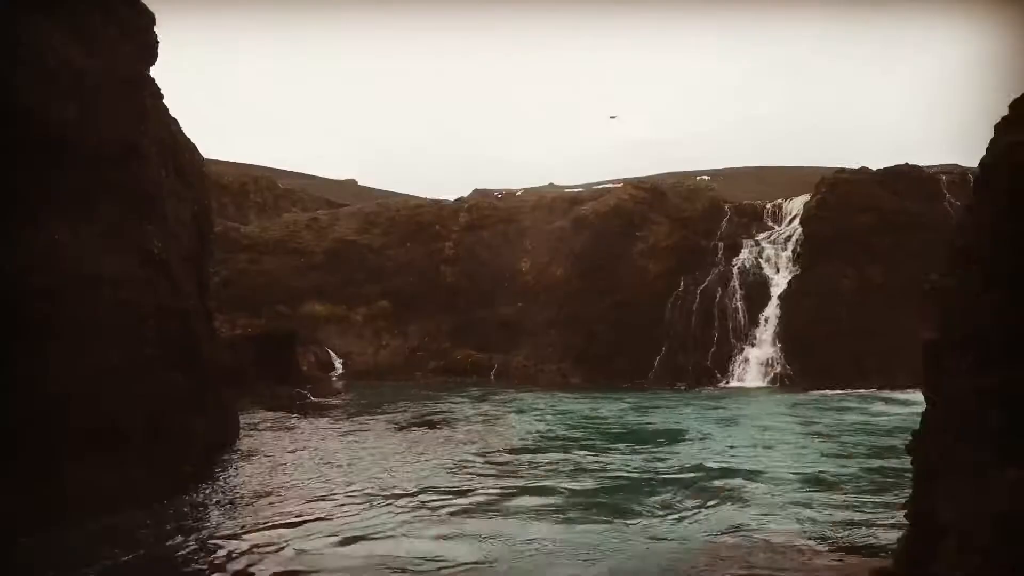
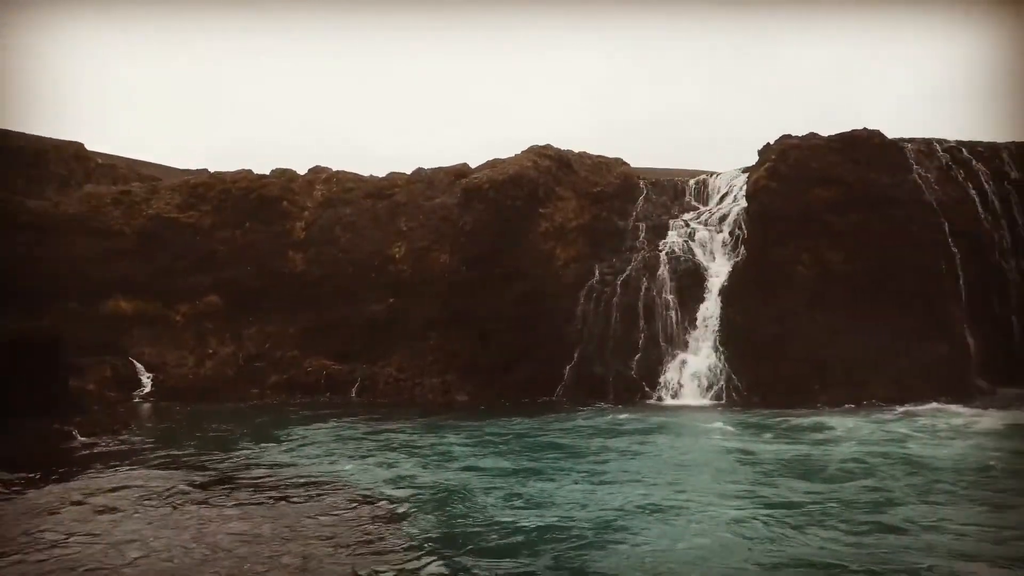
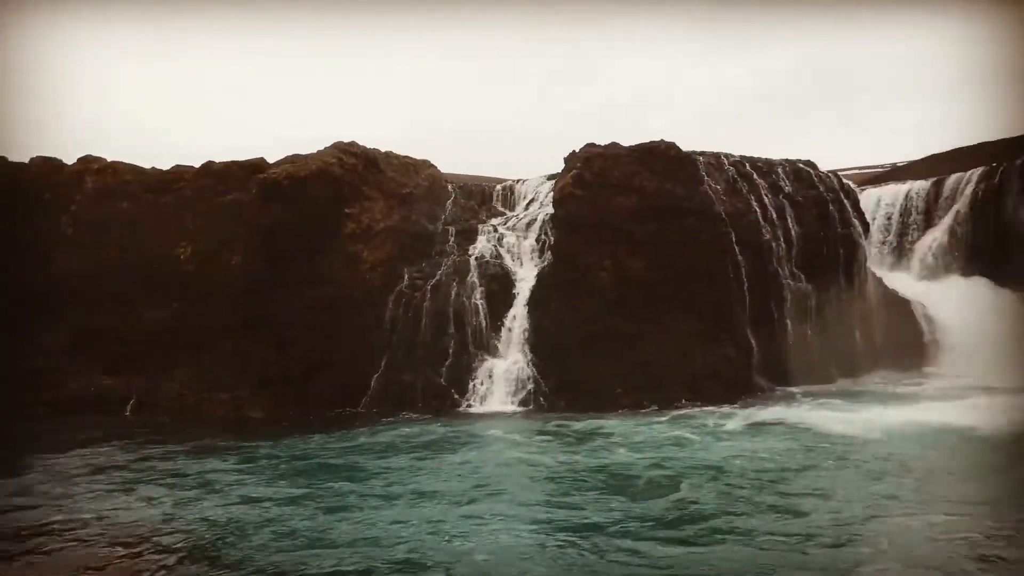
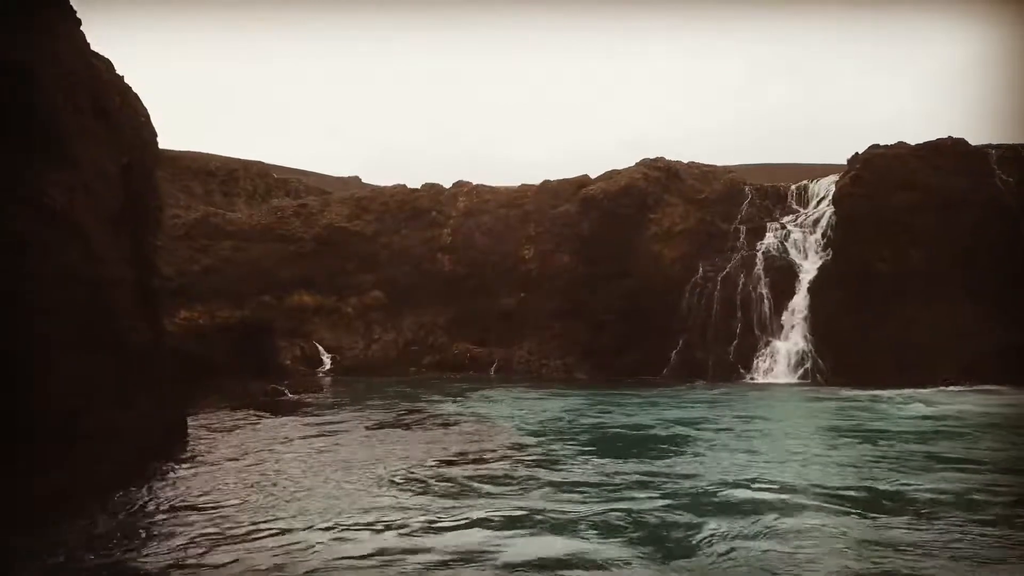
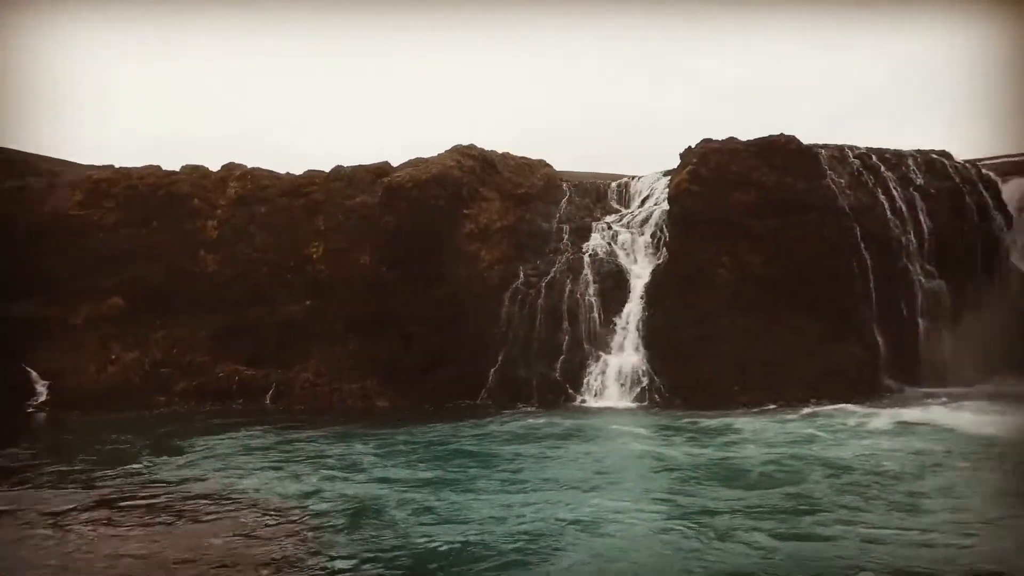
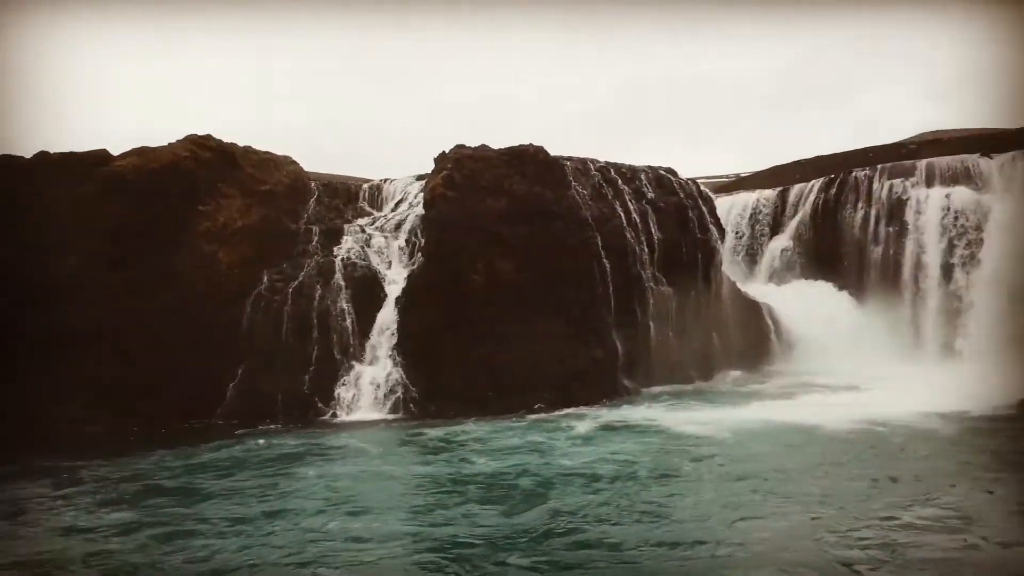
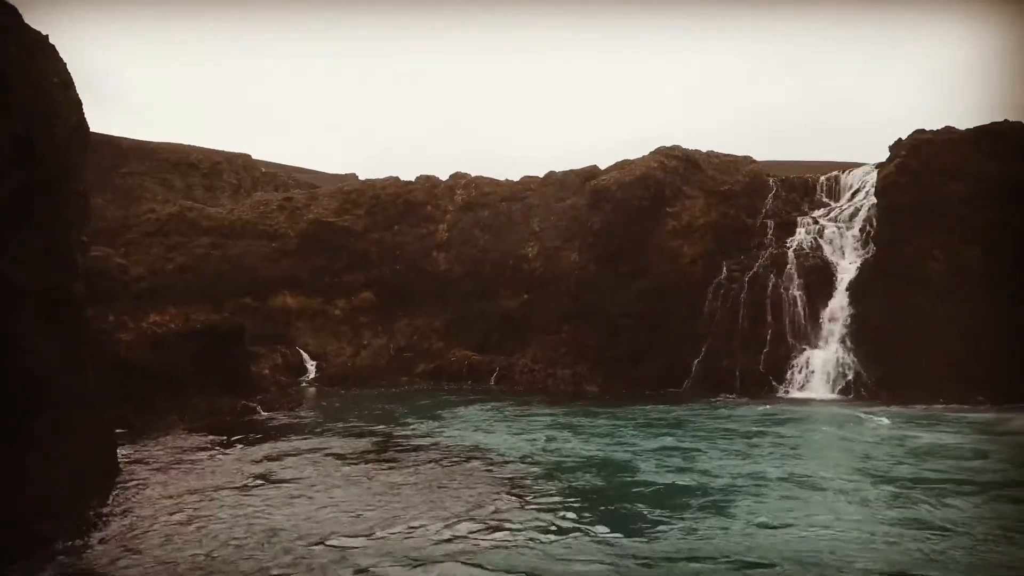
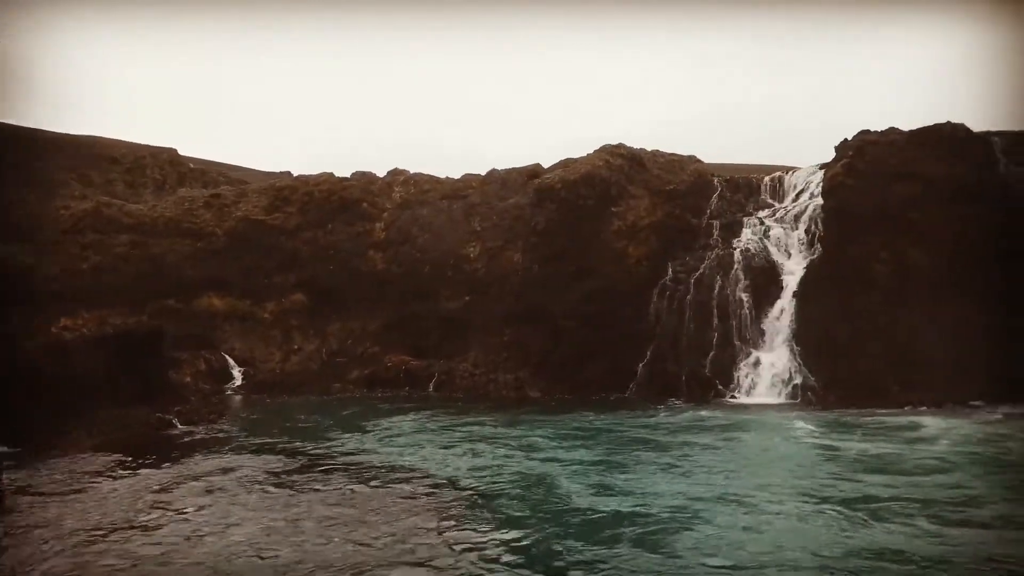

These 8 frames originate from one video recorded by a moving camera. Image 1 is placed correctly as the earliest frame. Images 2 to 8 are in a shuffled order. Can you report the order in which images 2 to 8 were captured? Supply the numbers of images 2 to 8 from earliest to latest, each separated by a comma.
4, 7, 8, 2, 5, 3, 6
